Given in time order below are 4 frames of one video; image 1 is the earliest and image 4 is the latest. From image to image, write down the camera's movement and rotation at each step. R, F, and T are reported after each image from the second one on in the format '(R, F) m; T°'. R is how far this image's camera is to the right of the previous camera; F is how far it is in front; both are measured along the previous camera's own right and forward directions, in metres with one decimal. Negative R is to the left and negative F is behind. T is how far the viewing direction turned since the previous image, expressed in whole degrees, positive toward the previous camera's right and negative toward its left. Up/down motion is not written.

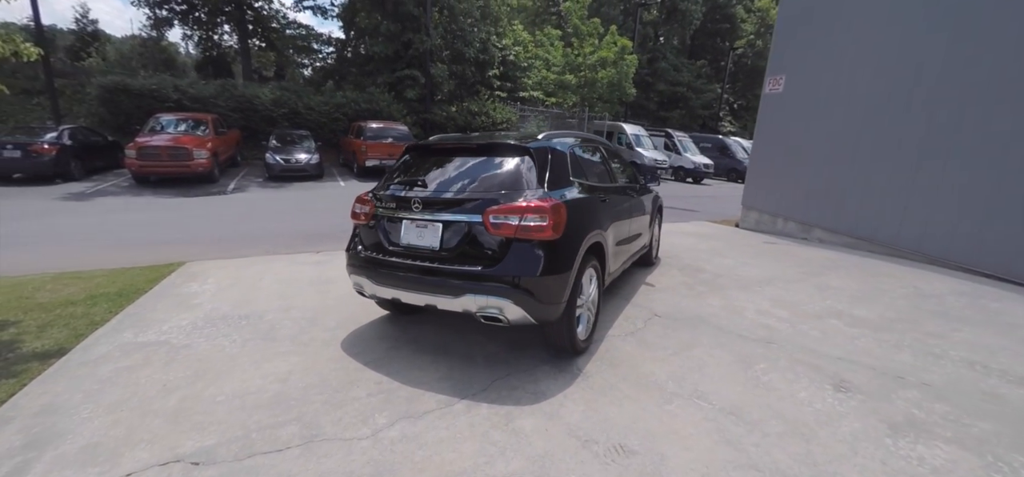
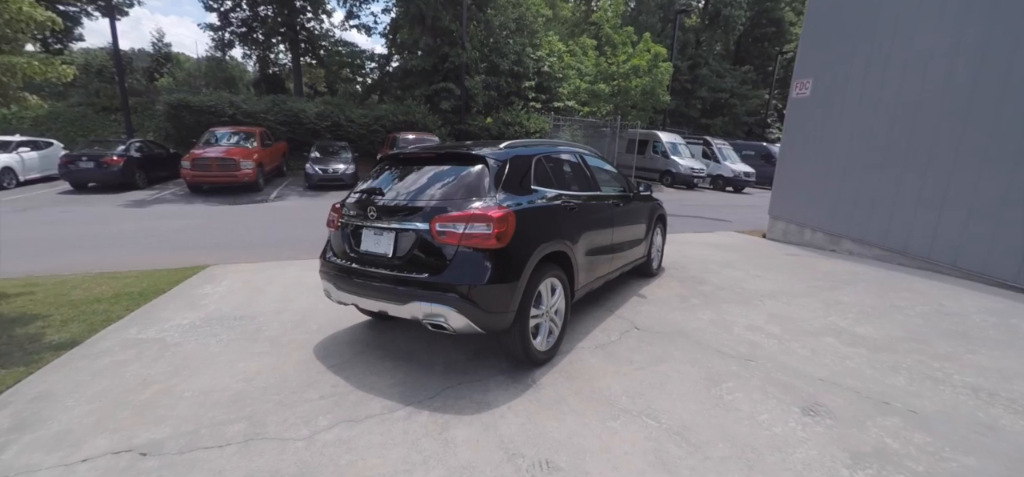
(+0.7, +0.1) m; -6°
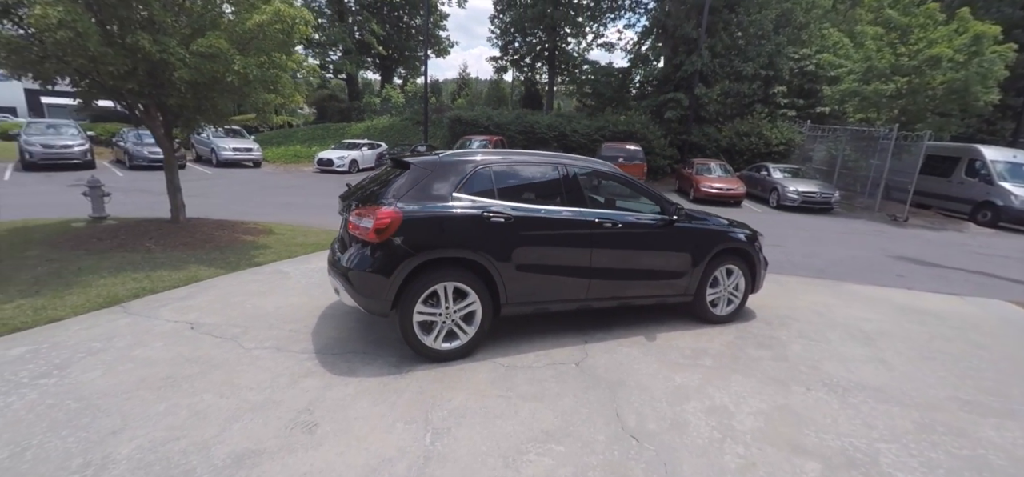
(+2.7, +0.8) m; -35°
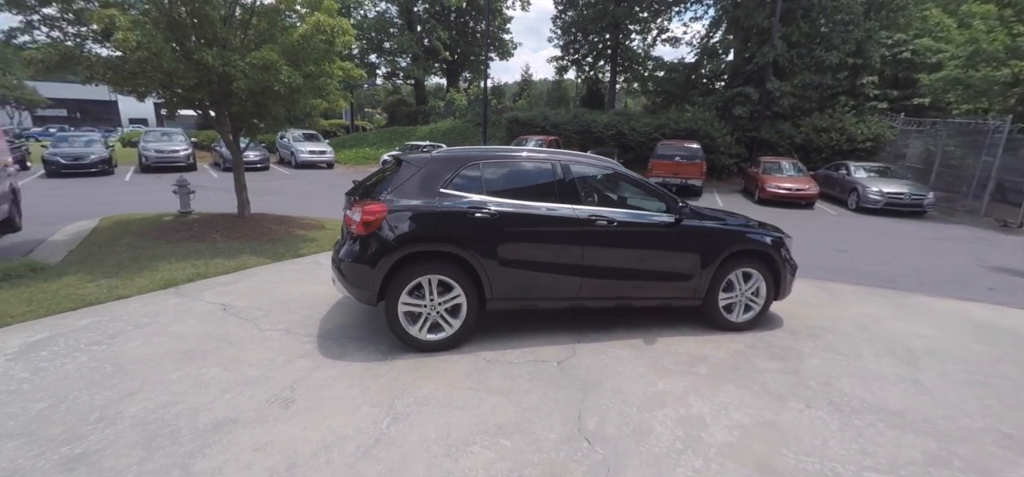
(+0.7, +0.1) m; -9°
